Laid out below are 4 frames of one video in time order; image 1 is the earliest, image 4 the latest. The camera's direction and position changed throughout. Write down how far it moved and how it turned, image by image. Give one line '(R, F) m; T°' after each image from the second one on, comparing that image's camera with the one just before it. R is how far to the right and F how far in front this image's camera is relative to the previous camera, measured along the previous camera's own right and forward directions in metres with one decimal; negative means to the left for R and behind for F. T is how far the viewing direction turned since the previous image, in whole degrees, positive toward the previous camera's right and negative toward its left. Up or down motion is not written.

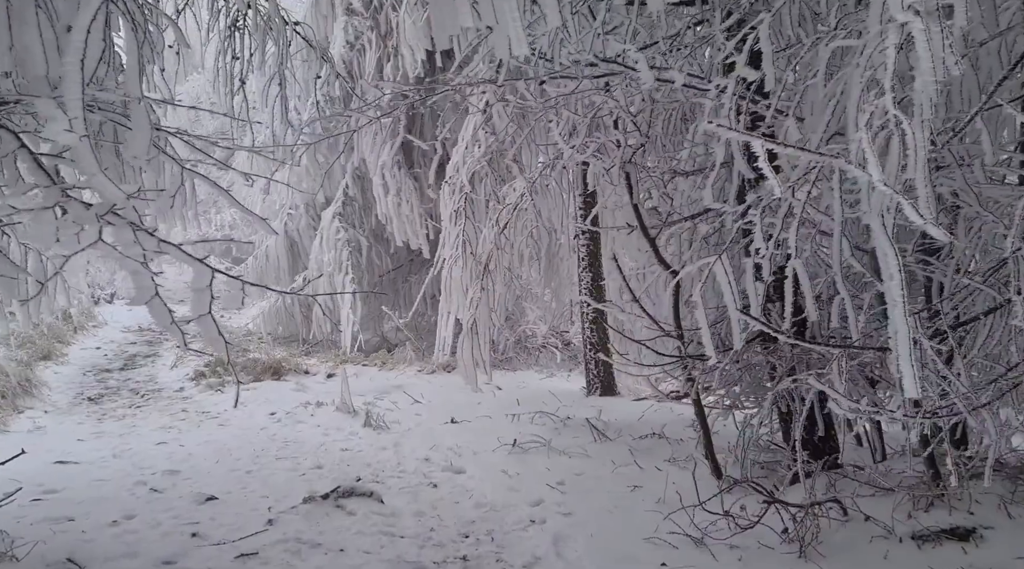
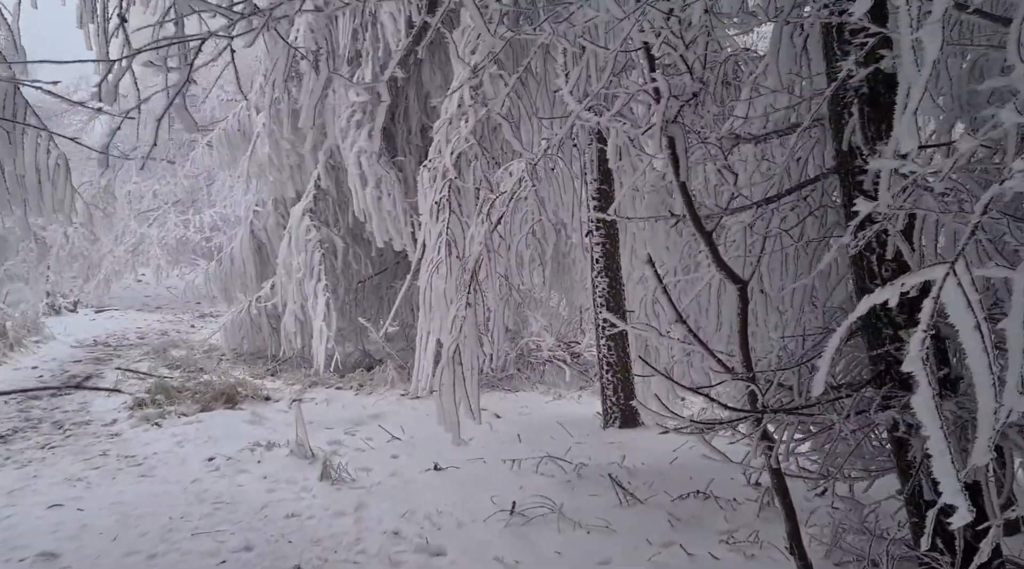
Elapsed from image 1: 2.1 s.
(+0.1, +1.6) m; 0°
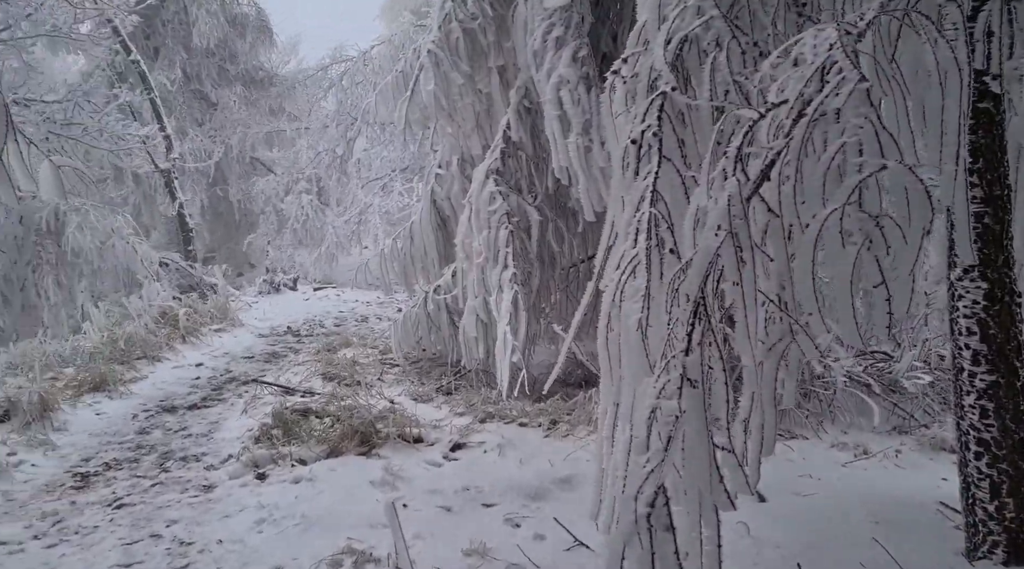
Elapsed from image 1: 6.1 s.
(0.0, +2.9) m; -18°
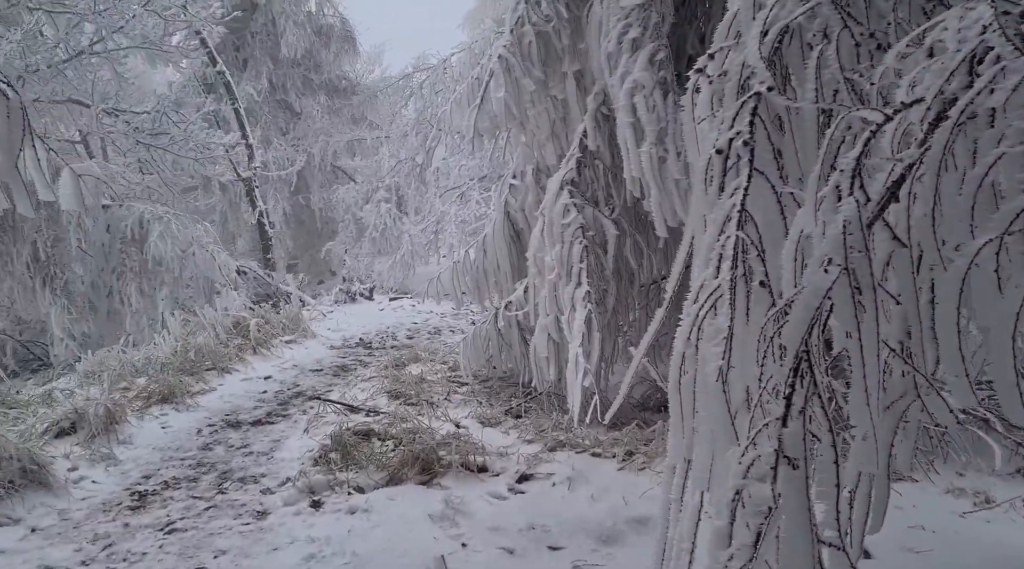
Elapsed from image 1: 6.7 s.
(0.0, +0.4) m; -5°
